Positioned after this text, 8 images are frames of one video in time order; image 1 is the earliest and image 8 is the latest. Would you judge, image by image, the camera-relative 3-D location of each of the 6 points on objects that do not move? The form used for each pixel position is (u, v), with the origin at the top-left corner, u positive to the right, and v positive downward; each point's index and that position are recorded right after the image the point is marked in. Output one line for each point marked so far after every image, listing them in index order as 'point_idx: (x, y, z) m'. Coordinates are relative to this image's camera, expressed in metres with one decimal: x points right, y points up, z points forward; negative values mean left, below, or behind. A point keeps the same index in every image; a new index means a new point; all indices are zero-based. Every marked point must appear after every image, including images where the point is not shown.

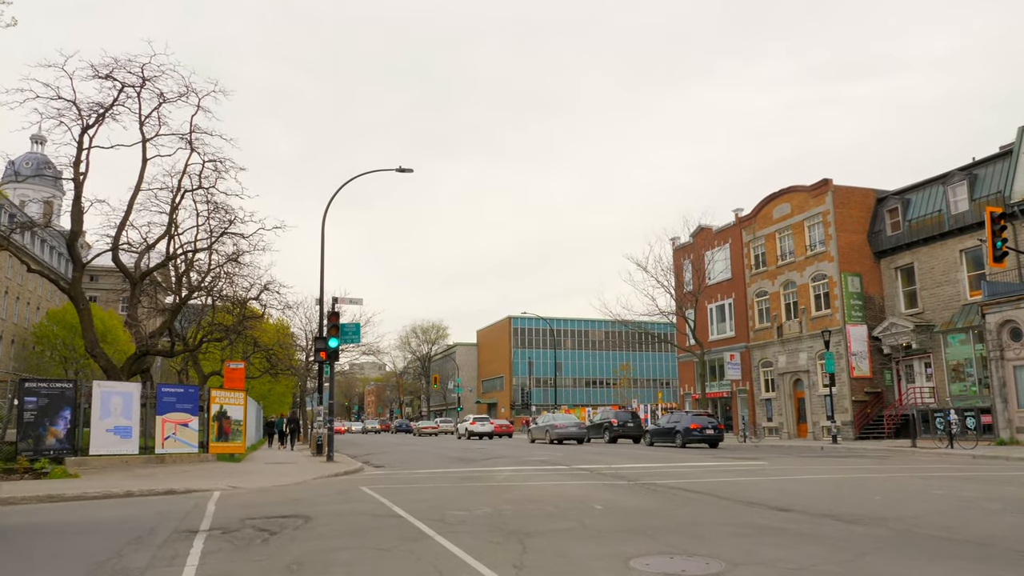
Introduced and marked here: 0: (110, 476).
0: (-8.8, -4.1, +17.3) m
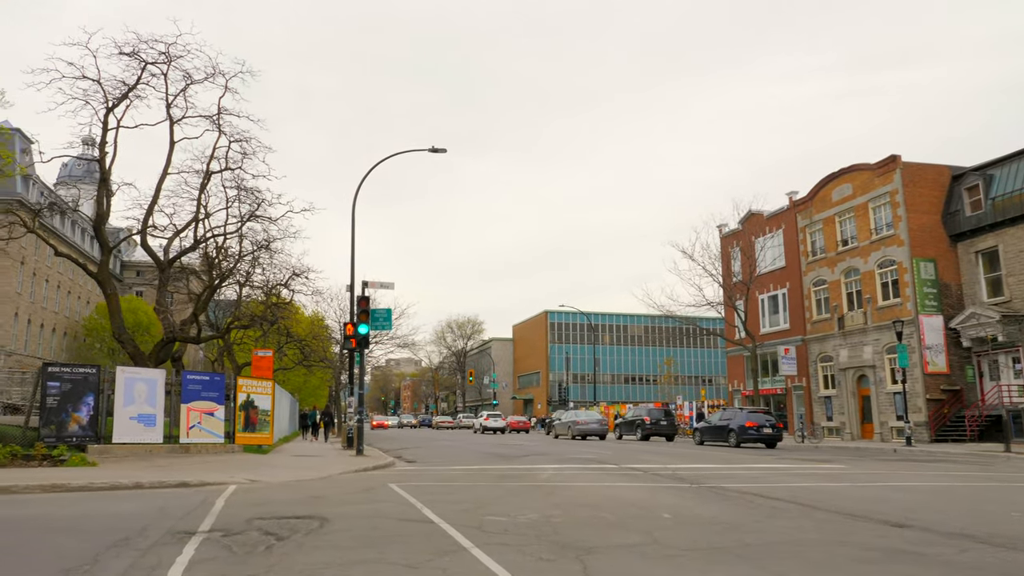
0: (-8.0, -3.6, +16.2) m
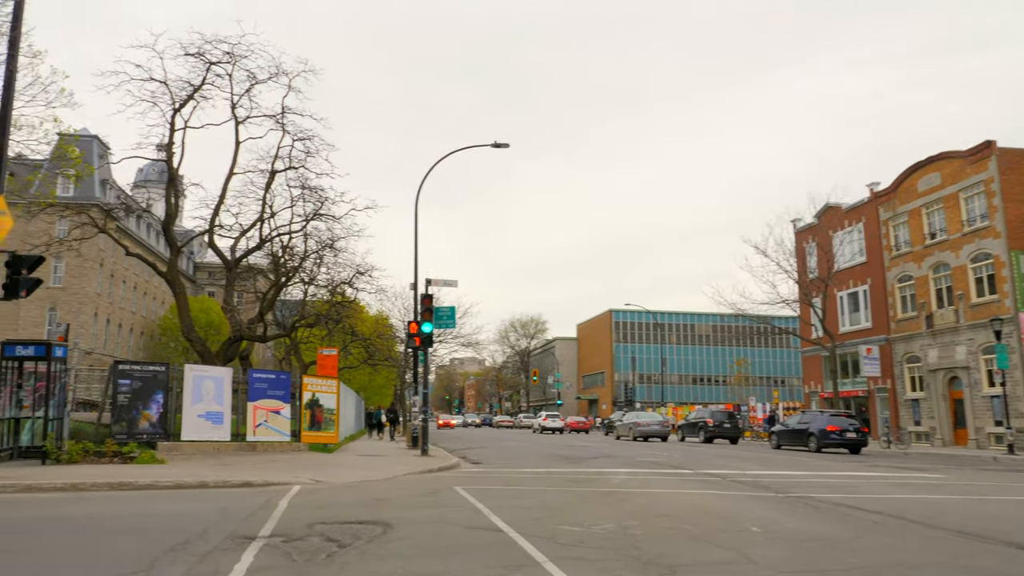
0: (-6.6, -3.6, +16.2) m
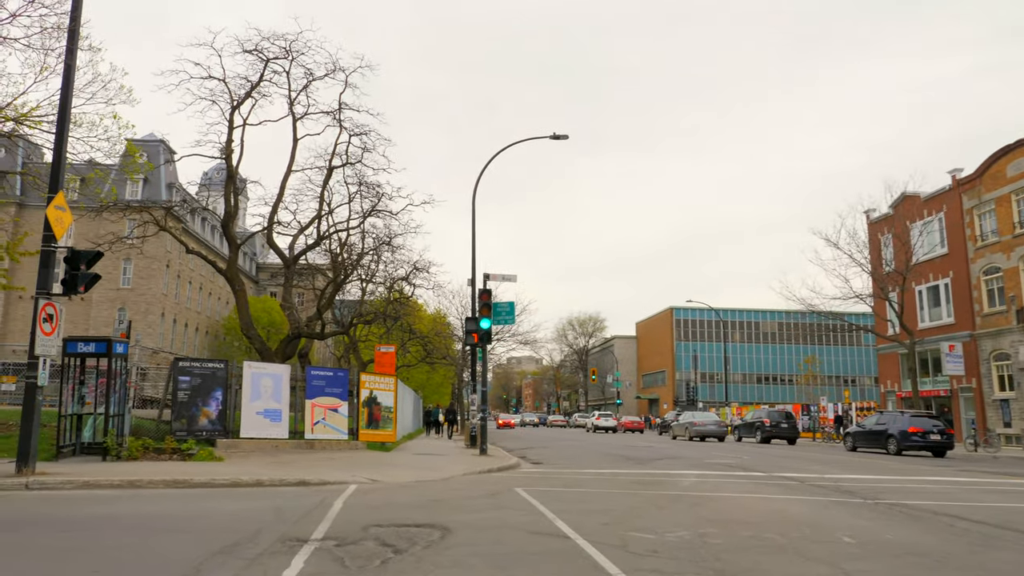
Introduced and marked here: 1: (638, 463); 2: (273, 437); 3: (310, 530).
0: (-5.3, -3.5, +16.0) m
1: (+3.2, -4.4, +19.7) m
2: (-5.8, -3.7, +19.2) m
3: (-2.1, -2.5, +8.1) m
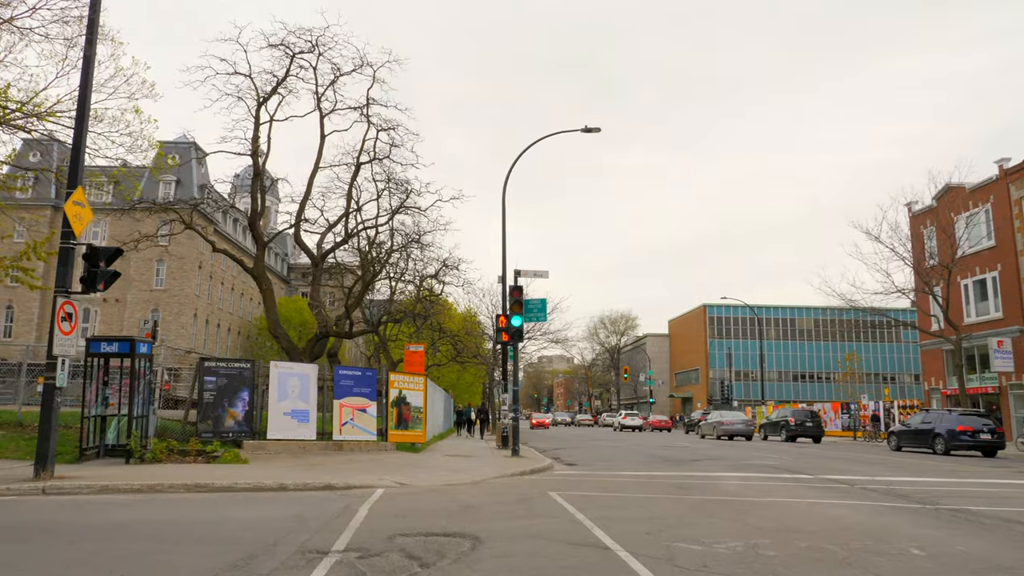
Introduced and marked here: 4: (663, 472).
0: (-4.7, -3.5, +15.6) m
1: (+4.0, -4.3, +19.0) m
2: (-5.1, -3.6, +18.8) m
3: (-1.8, -2.4, +7.6) m
4: (+3.1, -3.8, +16.1) m
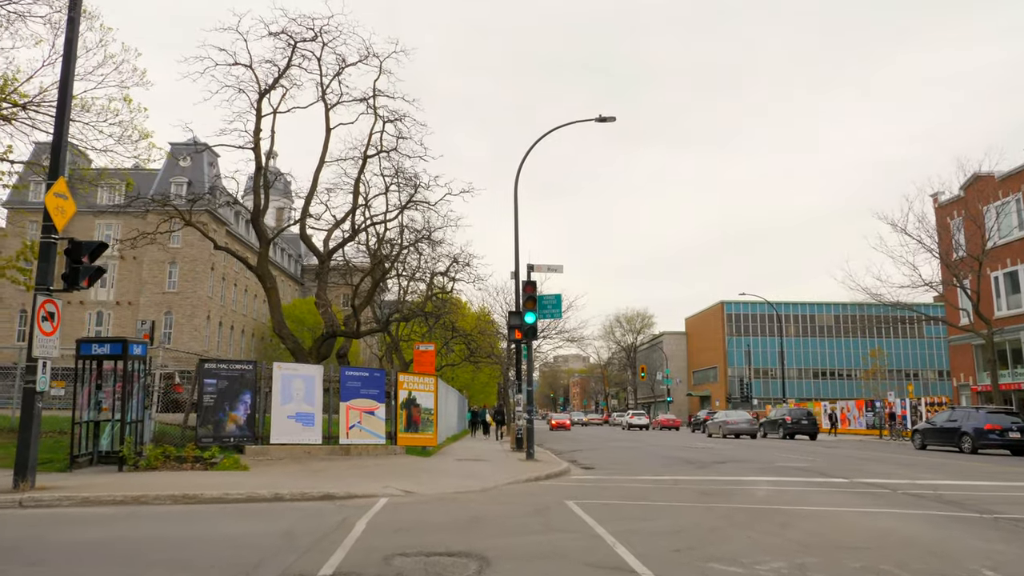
0: (-4.4, -3.4, +14.8) m
1: (+4.3, -4.1, +18.0) m
2: (-4.7, -3.5, +18.1) m
3: (-1.6, -2.4, +6.8) m
4: (+3.4, -3.6, +15.2) m
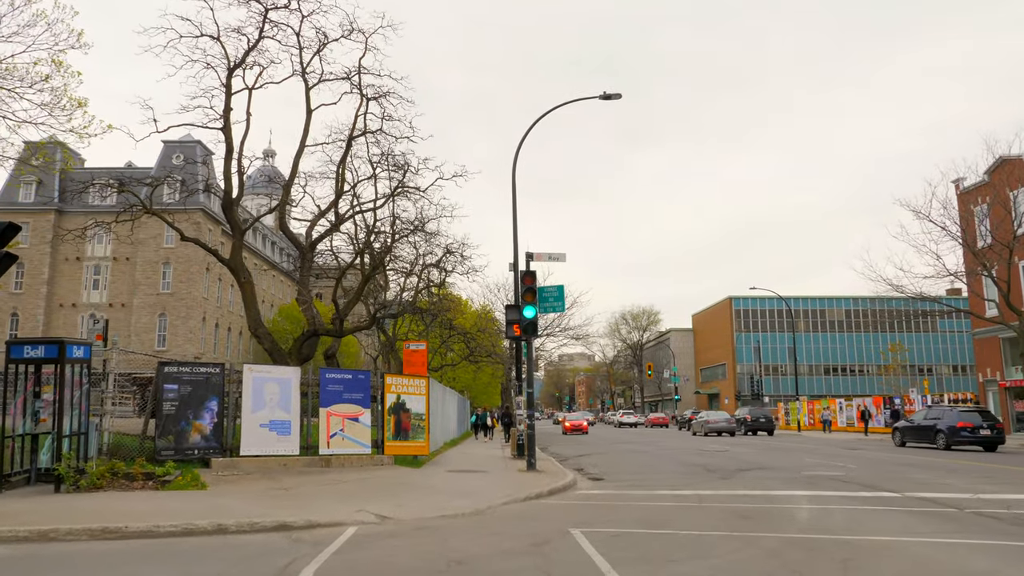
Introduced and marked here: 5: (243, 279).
0: (-4.5, -3.3, +12.9) m
1: (+4.3, -3.9, +16.1) m
2: (-4.7, -3.4, +16.2) m
3: (-1.7, -2.2, +4.9) m
4: (+3.3, -3.4, +13.2) m
5: (-6.6, +0.2, +19.2) m
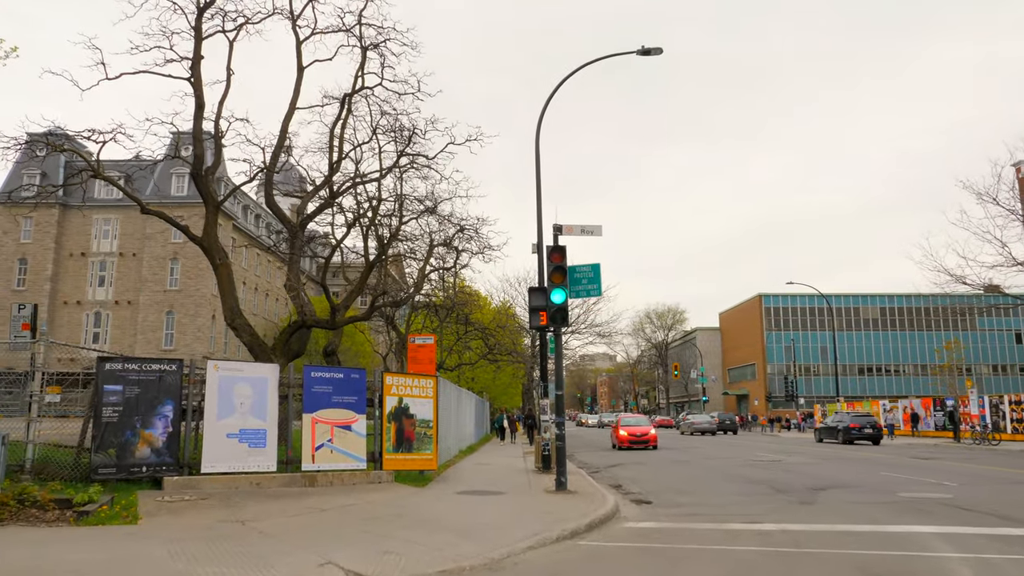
0: (-4.1, -2.9, +9.9) m
1: (+4.7, -3.5, +12.9) m
2: (-4.3, -3.1, +13.2) m
3: (-1.6, -1.8, +1.8) m
4: (+3.7, -3.0, +10.0) m
5: (-6.1, +0.5, +16.3) m
